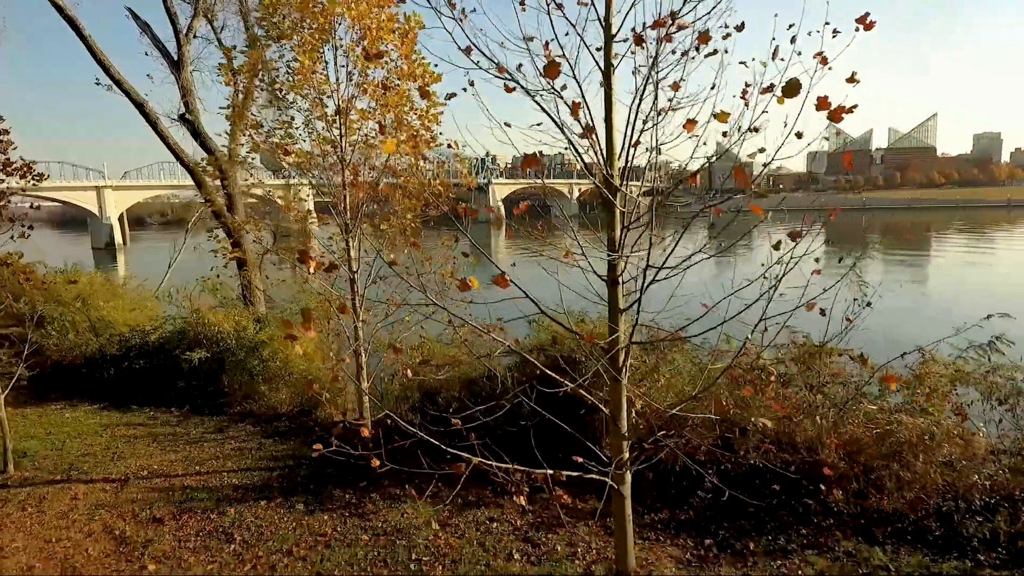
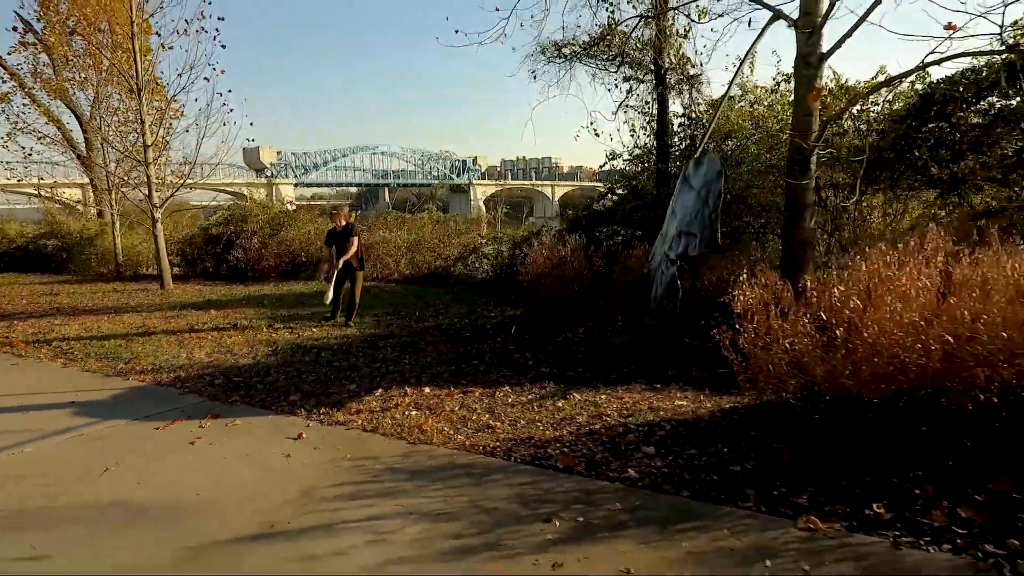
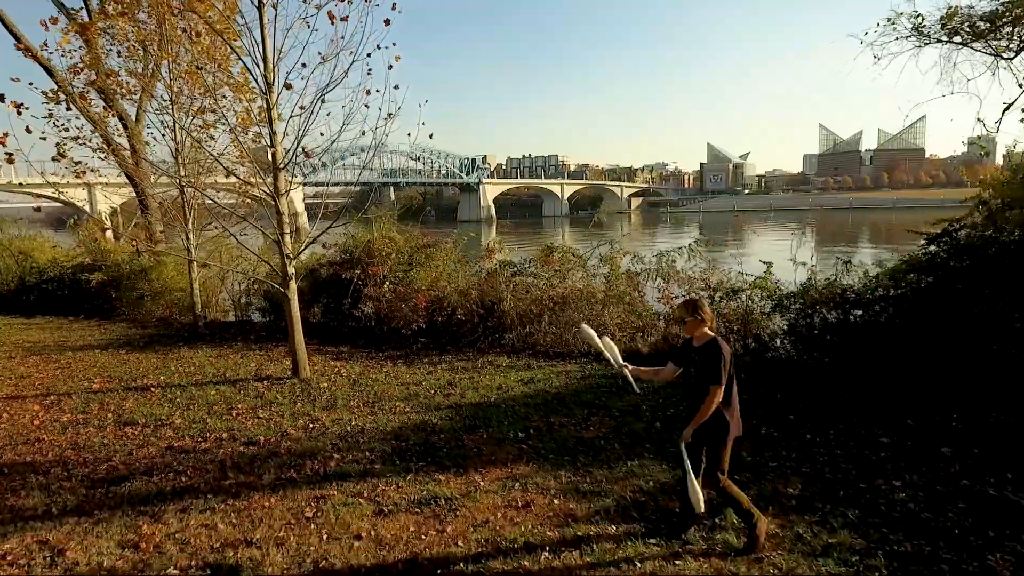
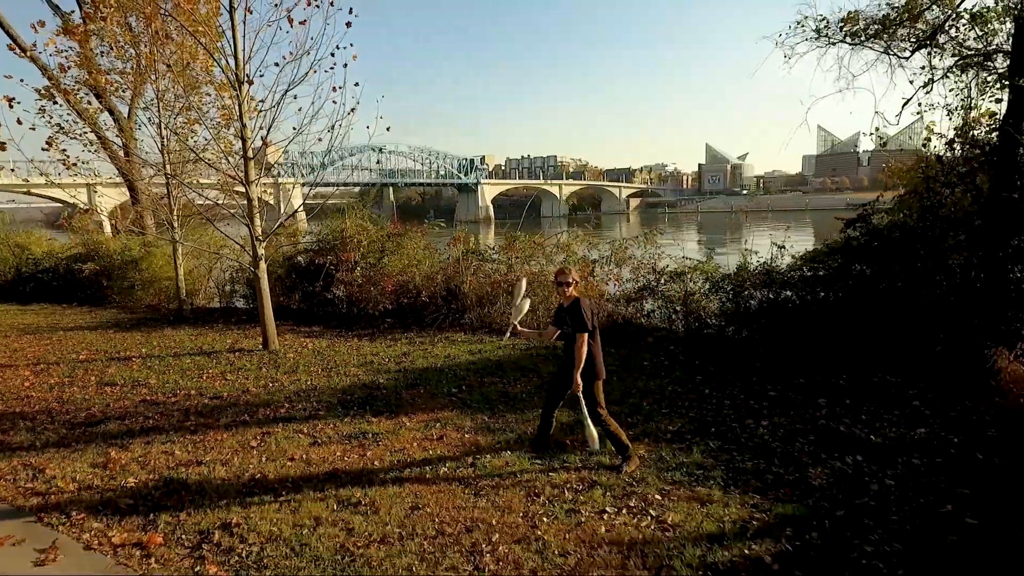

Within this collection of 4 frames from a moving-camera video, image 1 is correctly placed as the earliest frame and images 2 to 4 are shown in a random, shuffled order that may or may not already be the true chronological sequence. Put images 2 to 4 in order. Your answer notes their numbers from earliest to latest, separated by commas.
3, 4, 2
